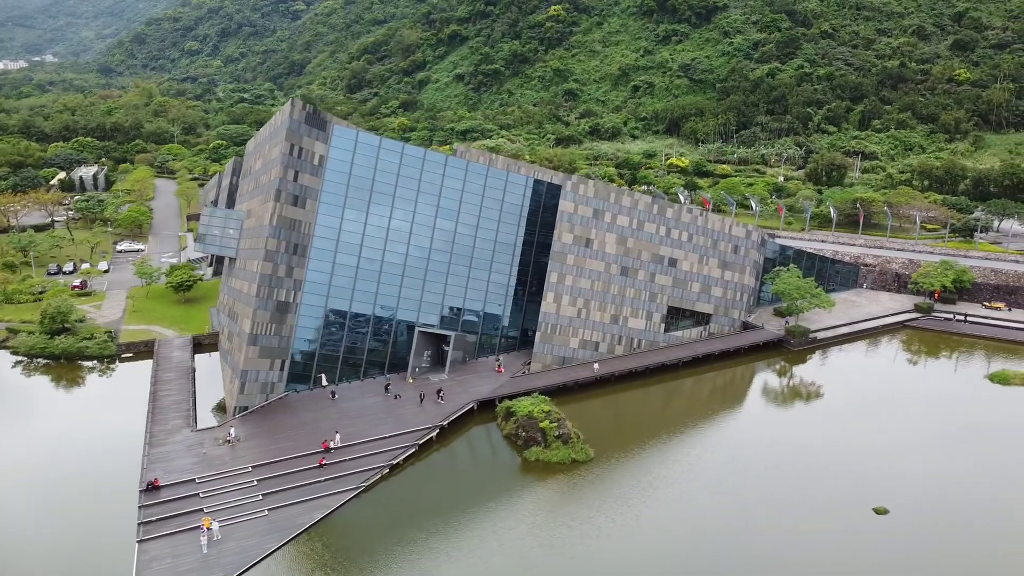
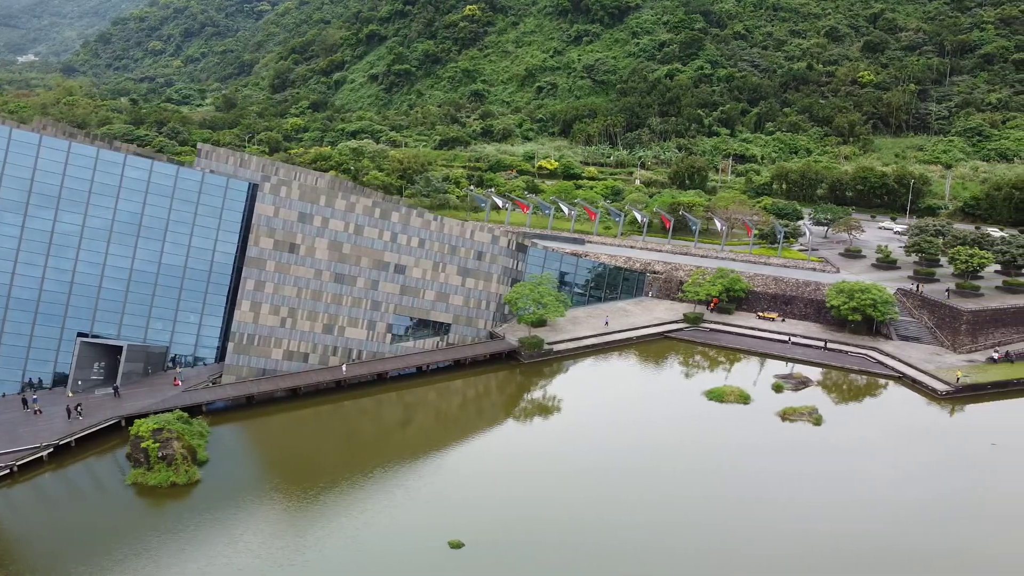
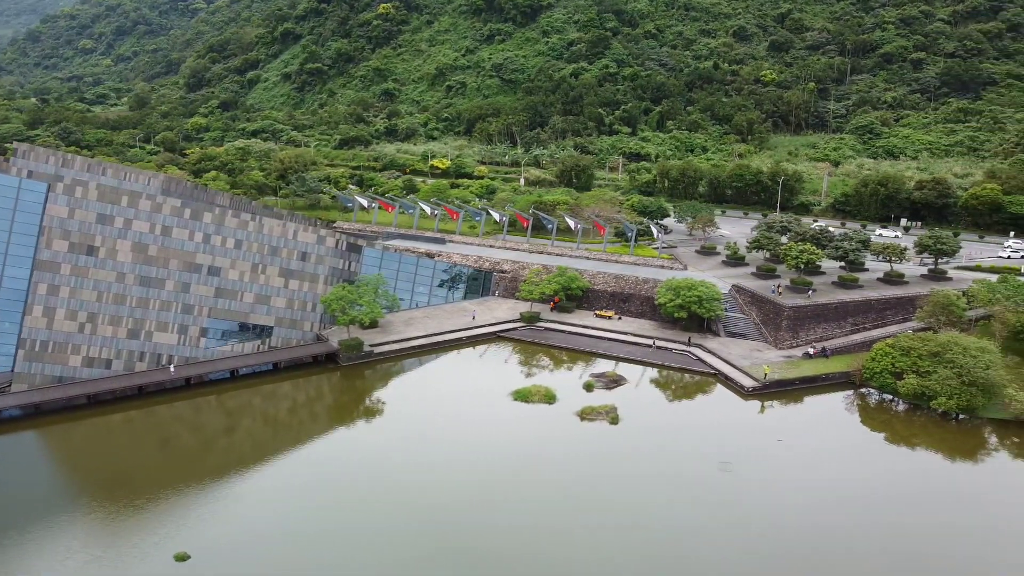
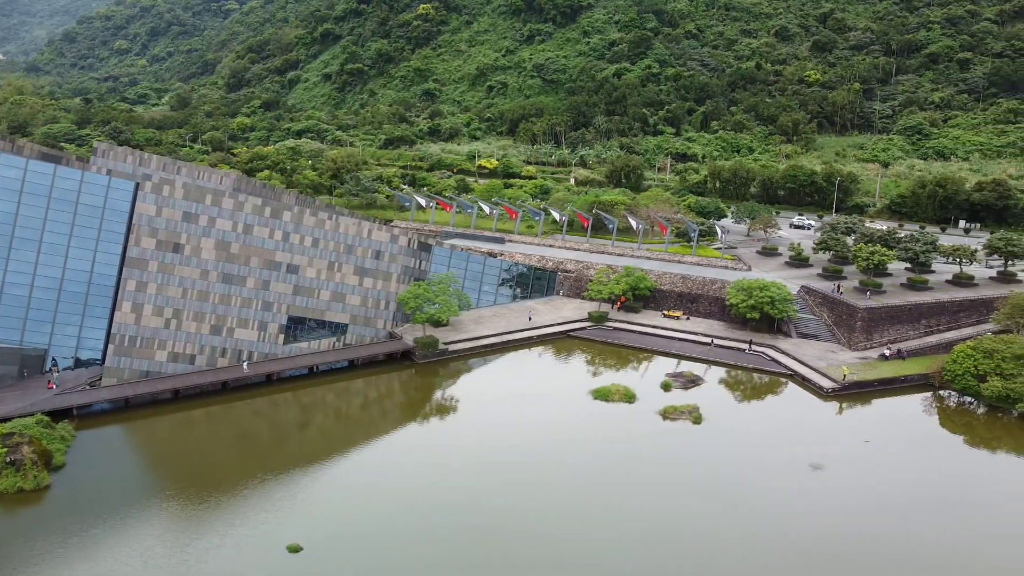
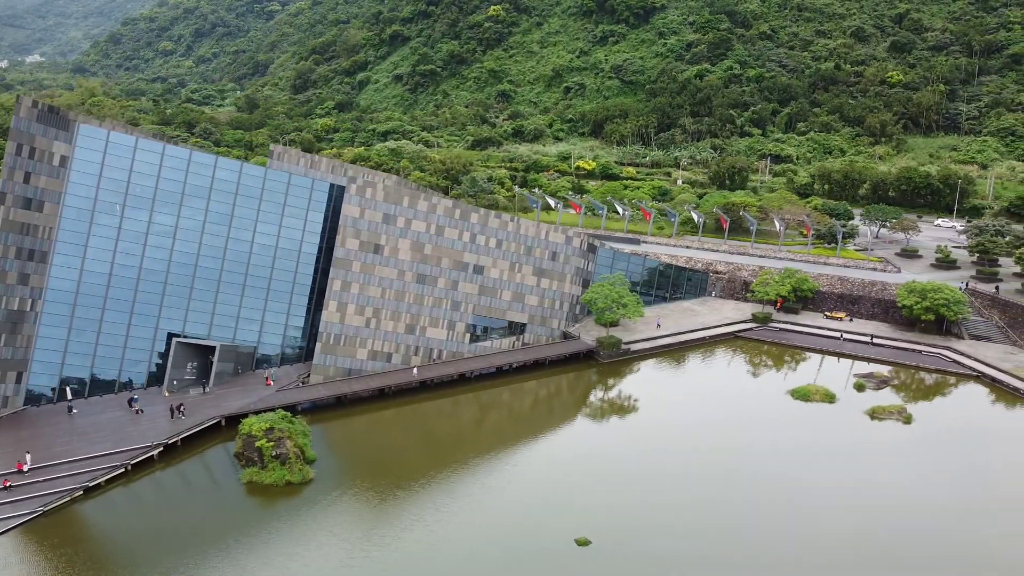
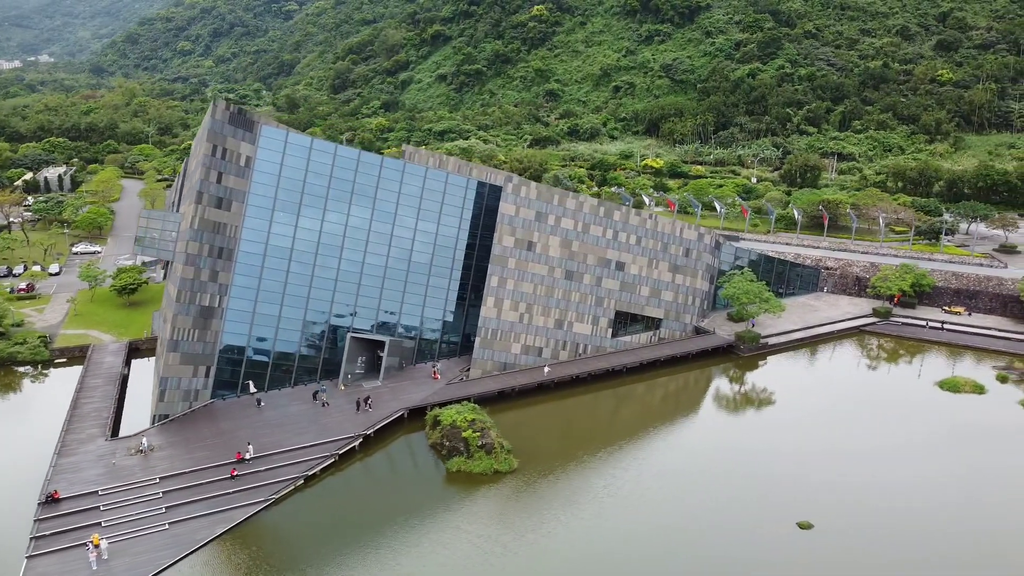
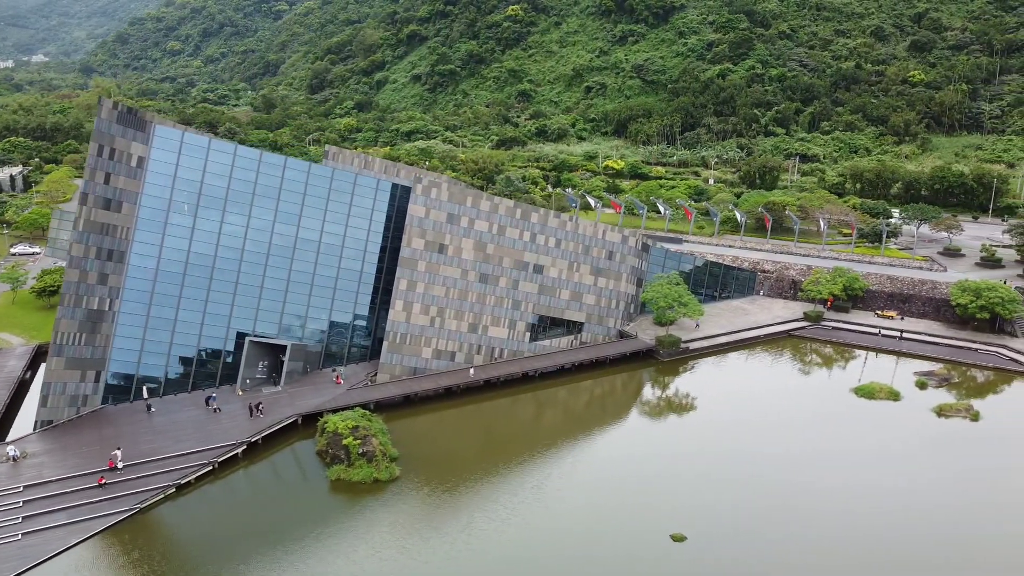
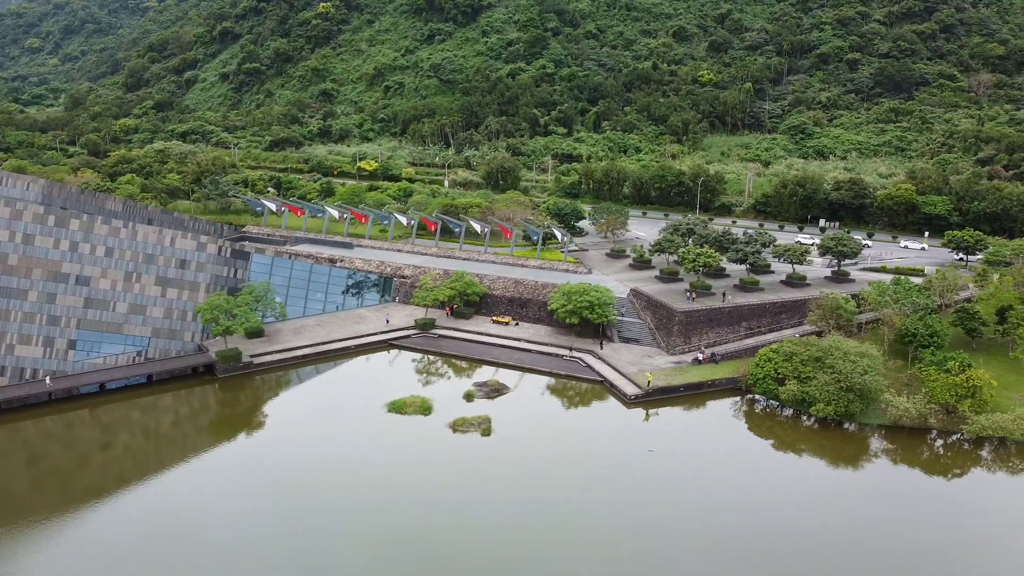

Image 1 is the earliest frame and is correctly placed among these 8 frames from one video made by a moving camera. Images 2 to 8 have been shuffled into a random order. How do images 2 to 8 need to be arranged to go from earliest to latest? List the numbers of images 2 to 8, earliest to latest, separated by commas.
6, 7, 5, 2, 4, 3, 8
